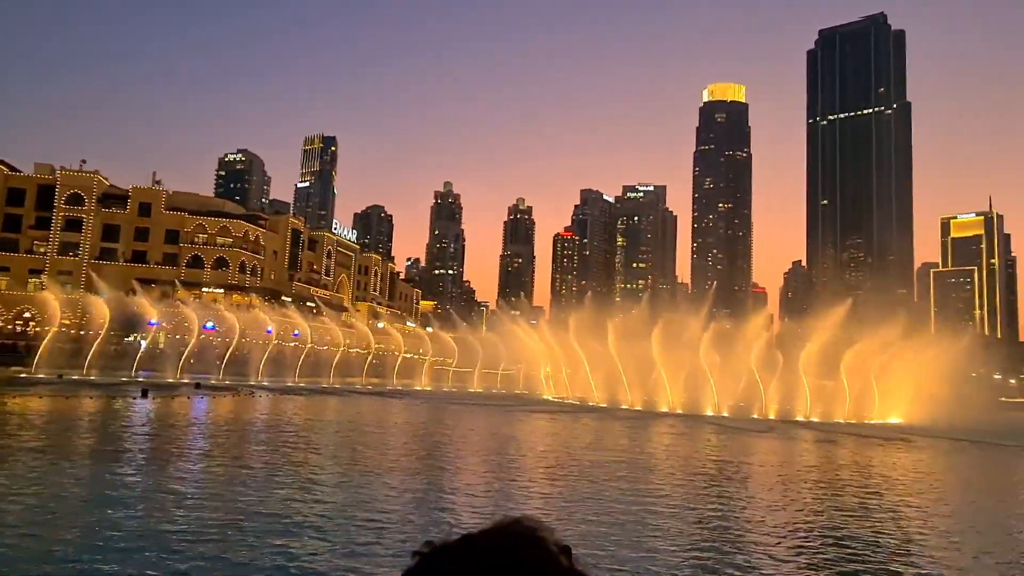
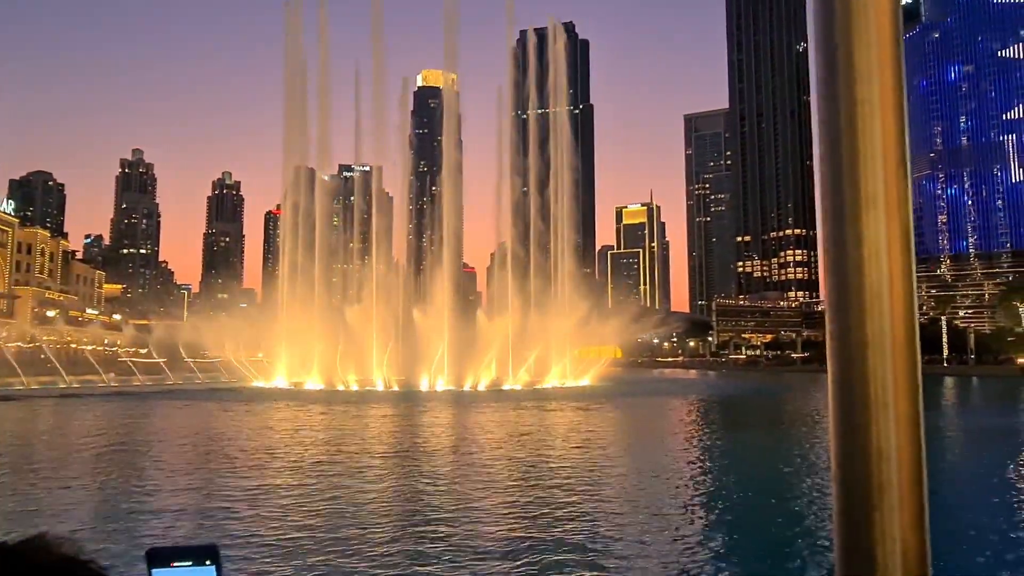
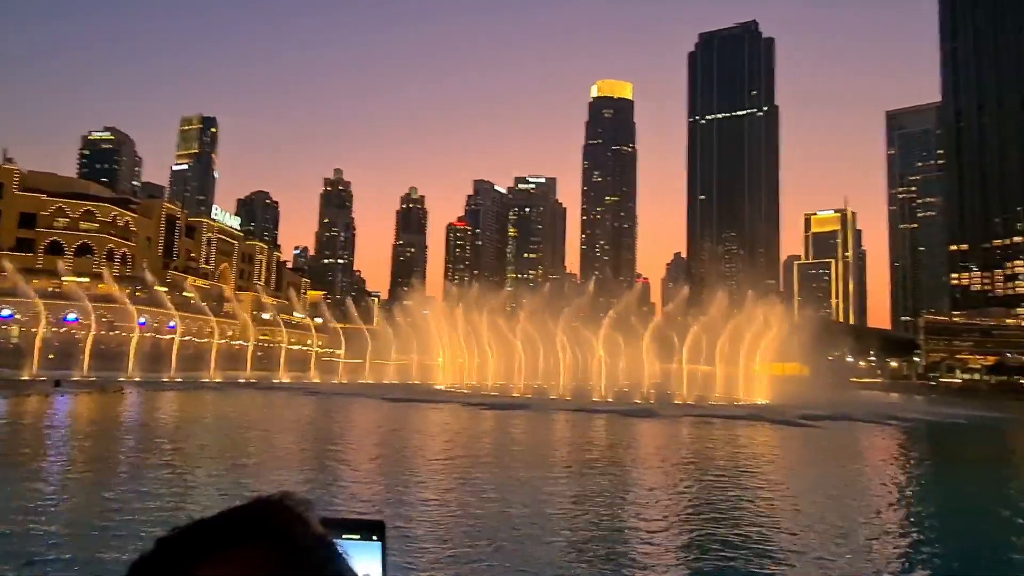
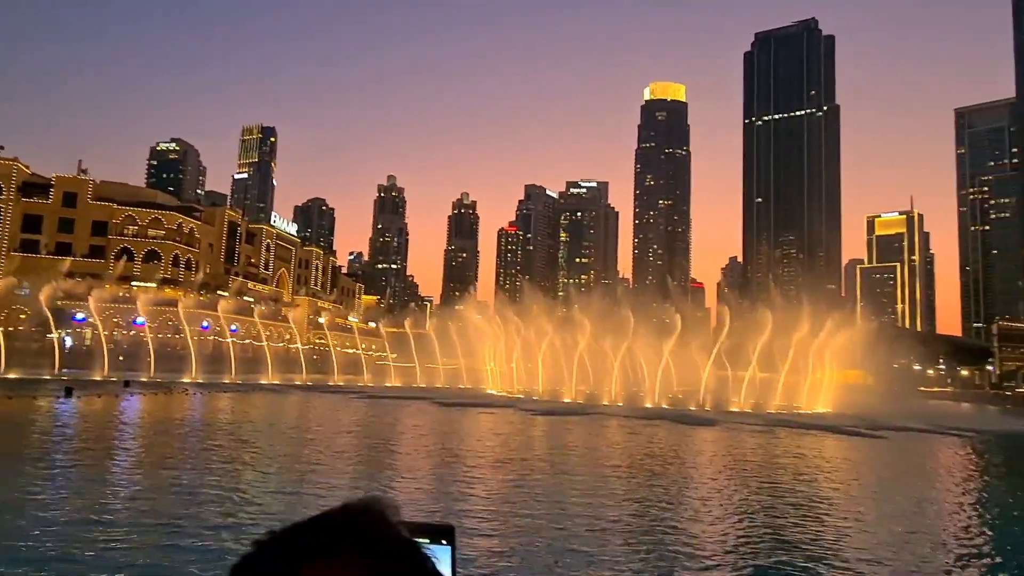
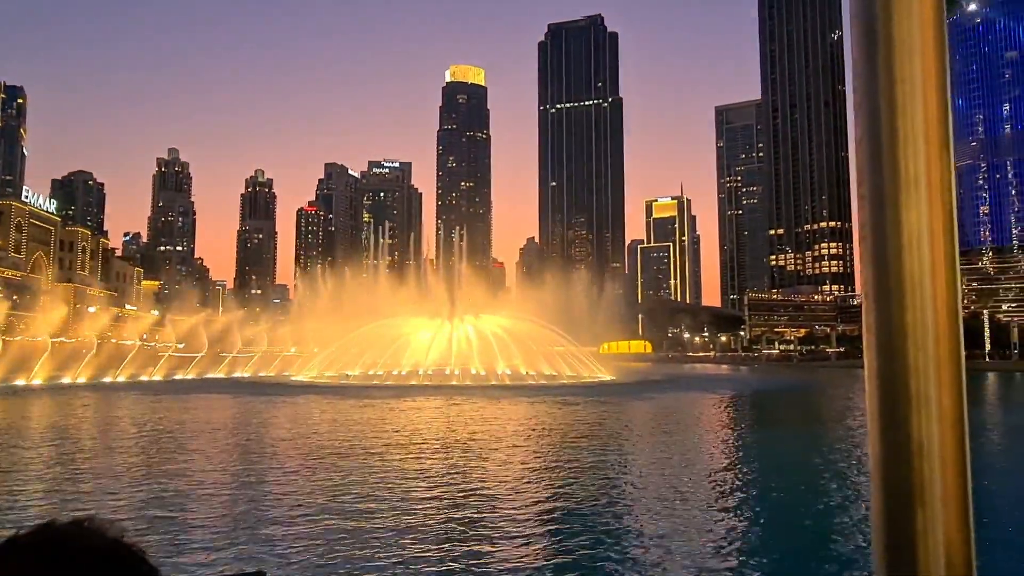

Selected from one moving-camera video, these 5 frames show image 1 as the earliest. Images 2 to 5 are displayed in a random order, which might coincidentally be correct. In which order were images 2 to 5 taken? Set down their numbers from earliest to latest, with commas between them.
4, 3, 5, 2
